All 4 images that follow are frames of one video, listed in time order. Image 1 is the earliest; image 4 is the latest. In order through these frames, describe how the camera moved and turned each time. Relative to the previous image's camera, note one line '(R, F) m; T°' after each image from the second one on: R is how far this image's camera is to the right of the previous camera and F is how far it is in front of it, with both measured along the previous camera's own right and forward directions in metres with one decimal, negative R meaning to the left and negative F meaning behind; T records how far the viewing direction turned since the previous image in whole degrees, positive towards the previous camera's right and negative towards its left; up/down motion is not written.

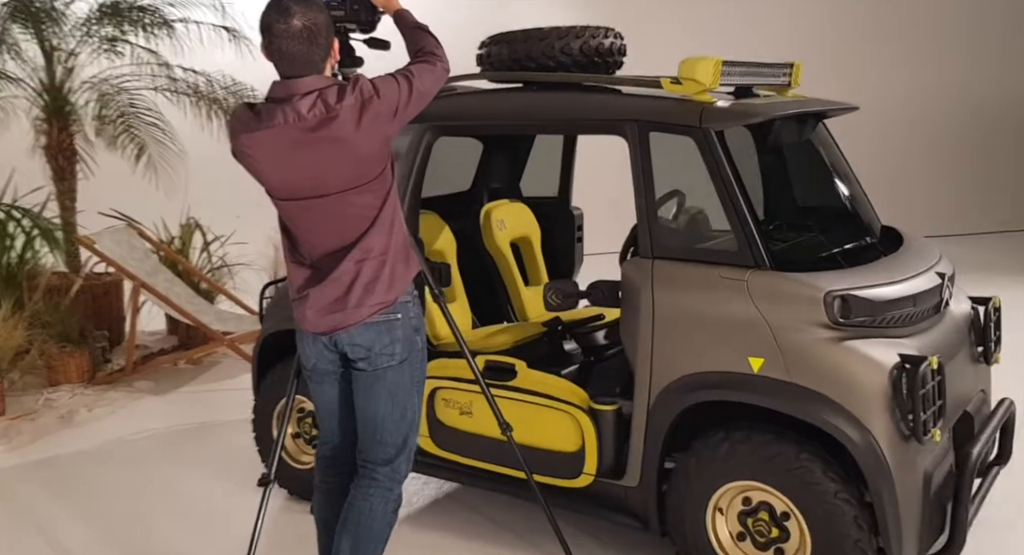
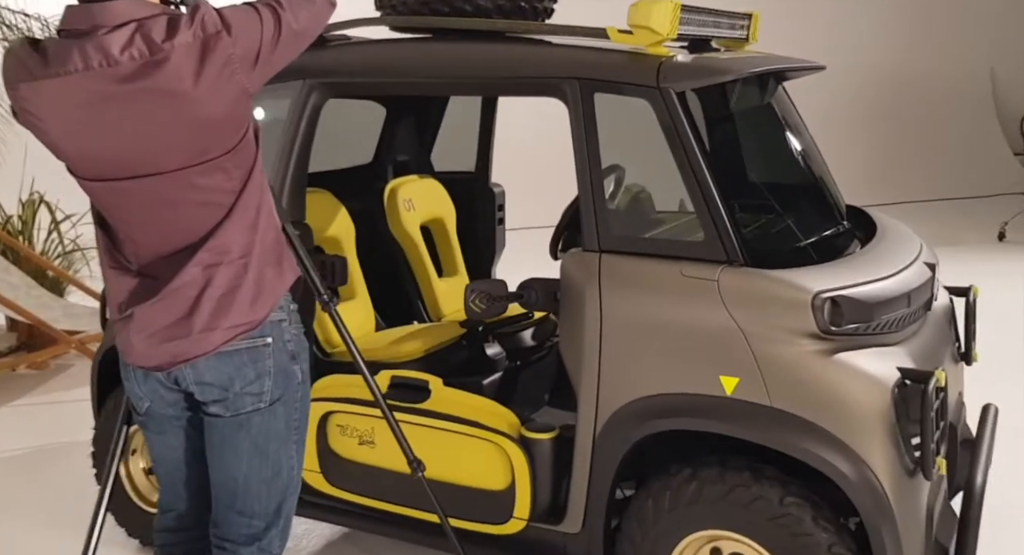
(0.0, +0.5) m; +6°
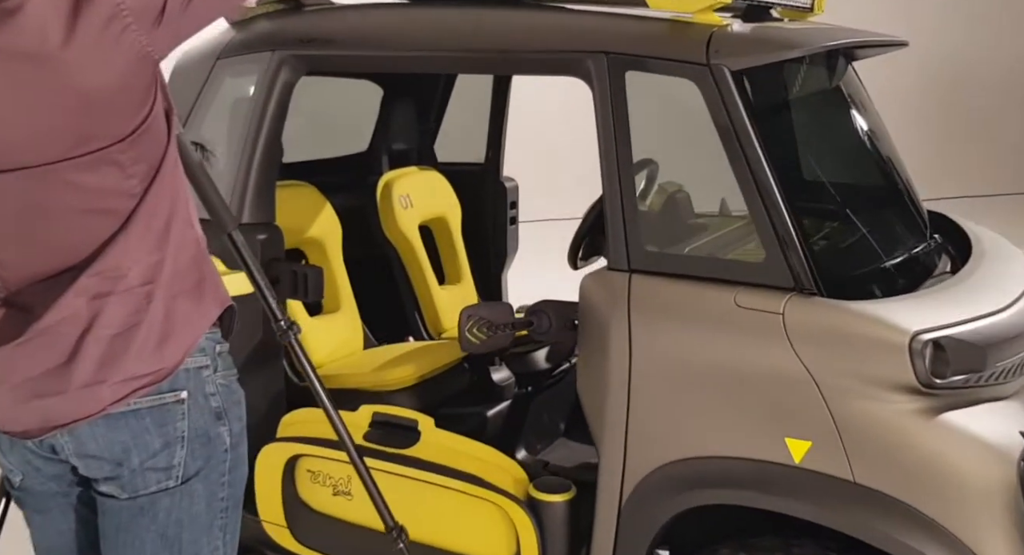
(0.0, +0.4) m; -1°
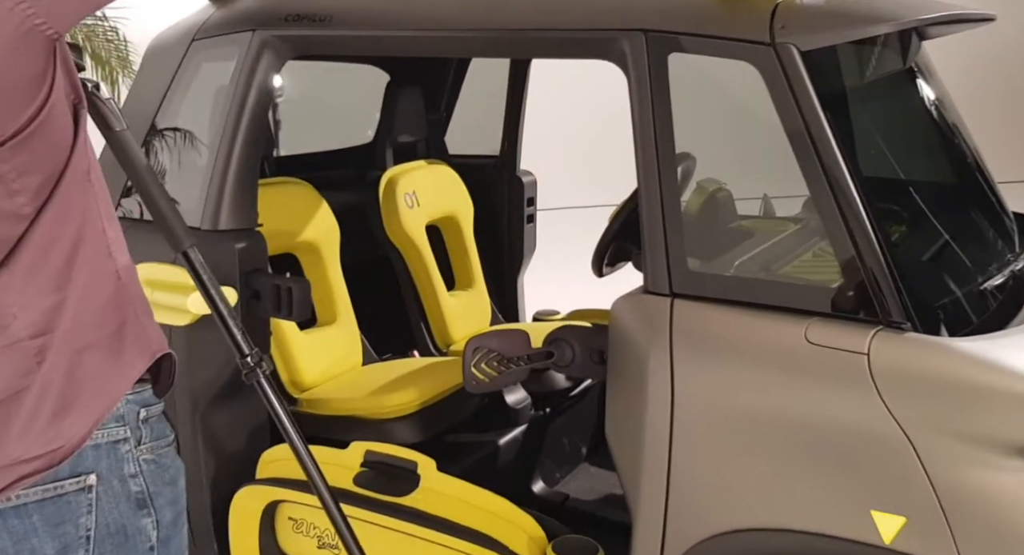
(0.0, +0.3) m; -1°
